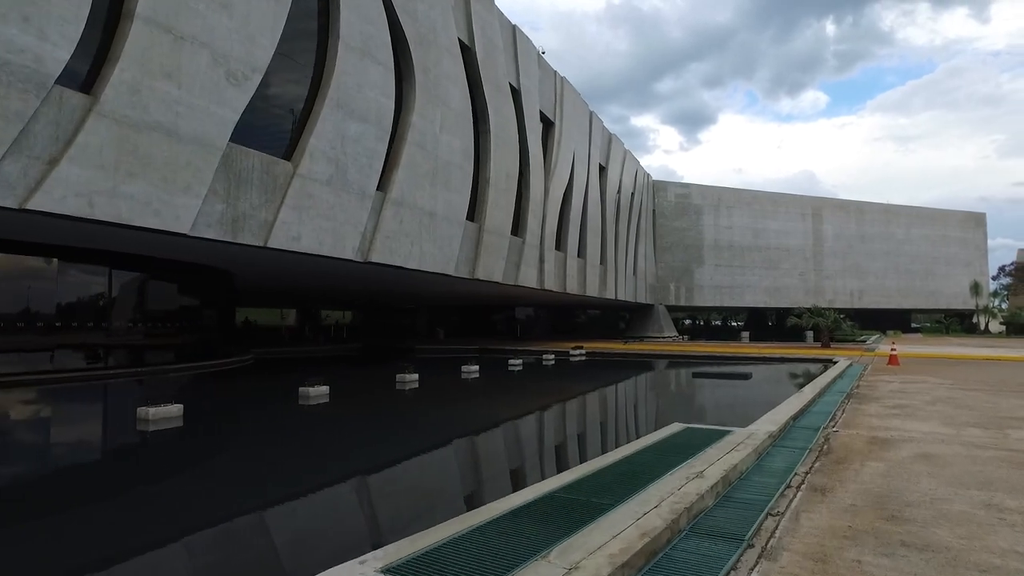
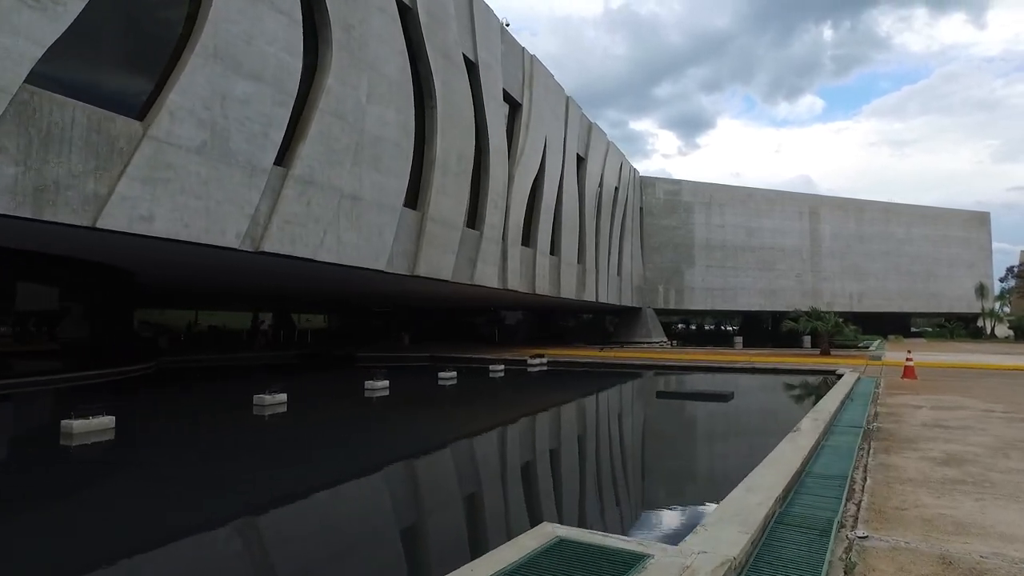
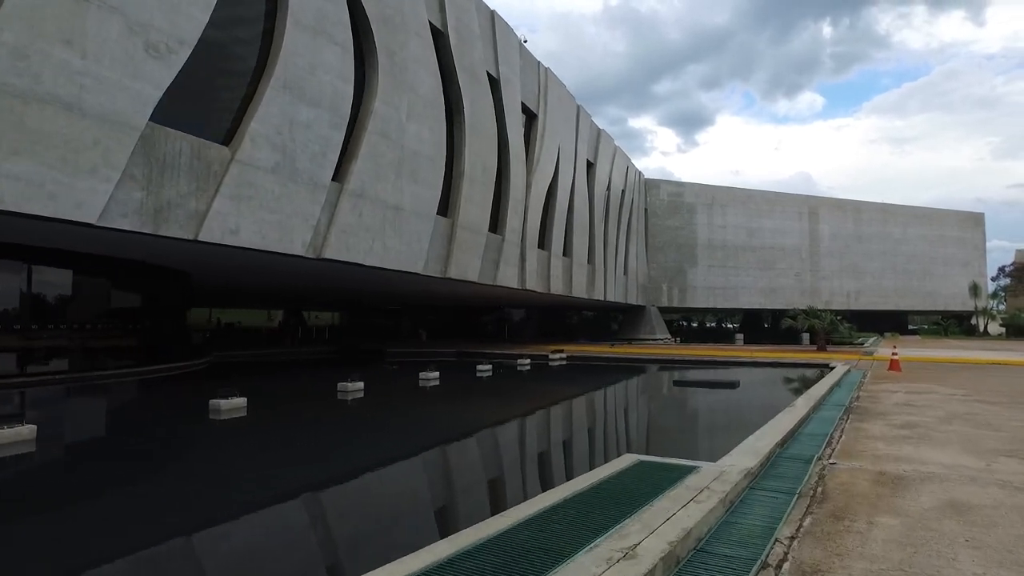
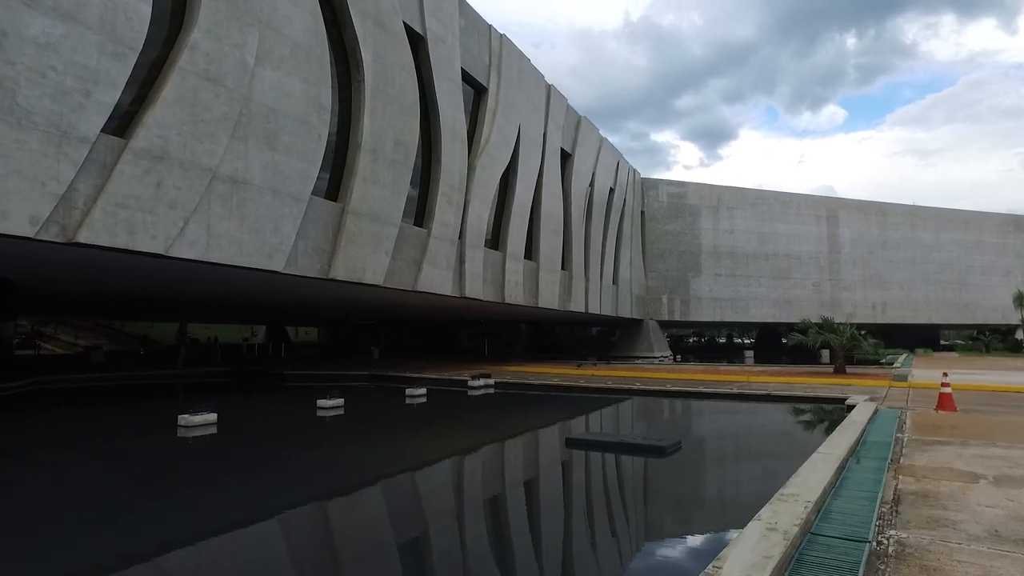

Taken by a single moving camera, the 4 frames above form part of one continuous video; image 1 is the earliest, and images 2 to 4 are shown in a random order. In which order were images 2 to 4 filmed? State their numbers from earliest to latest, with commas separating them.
3, 2, 4
